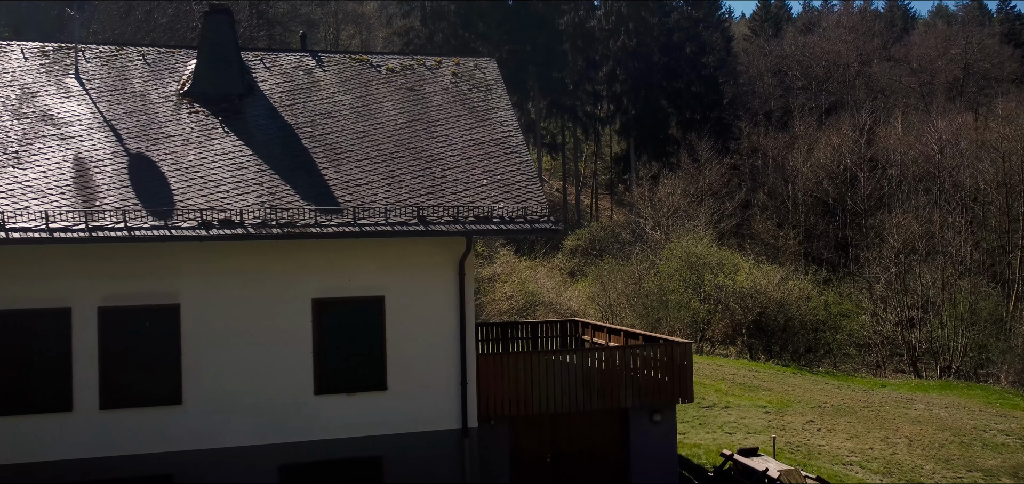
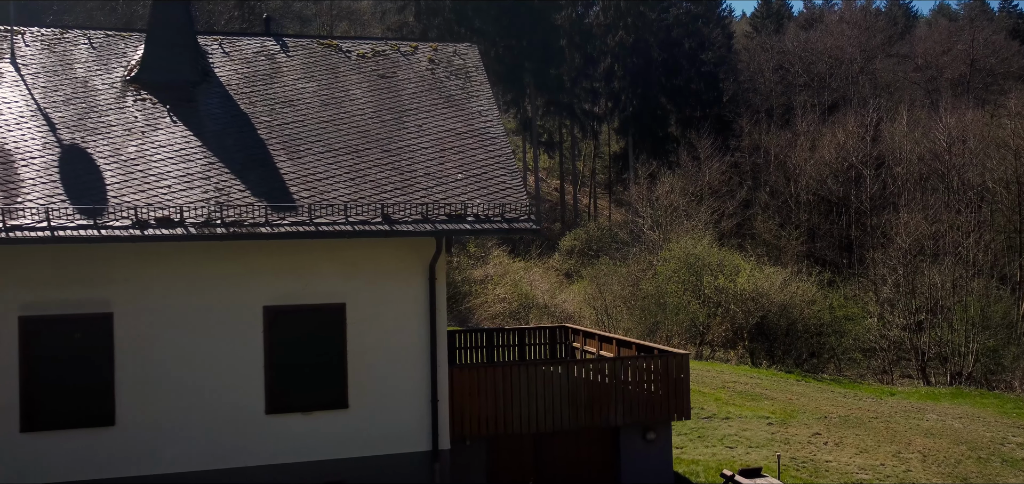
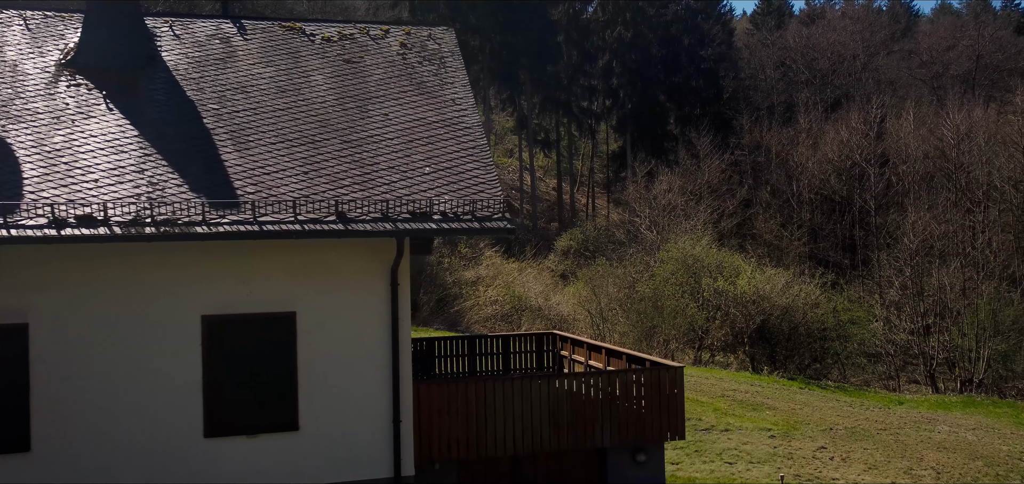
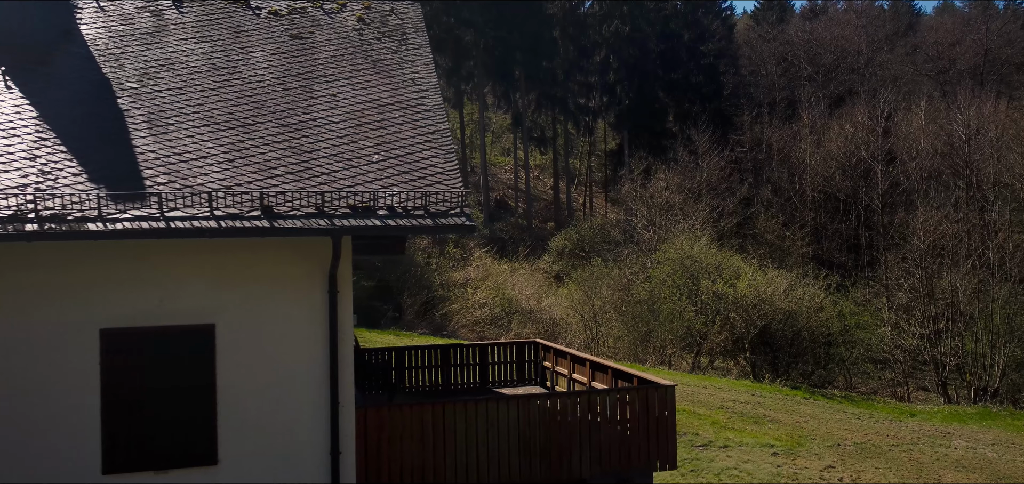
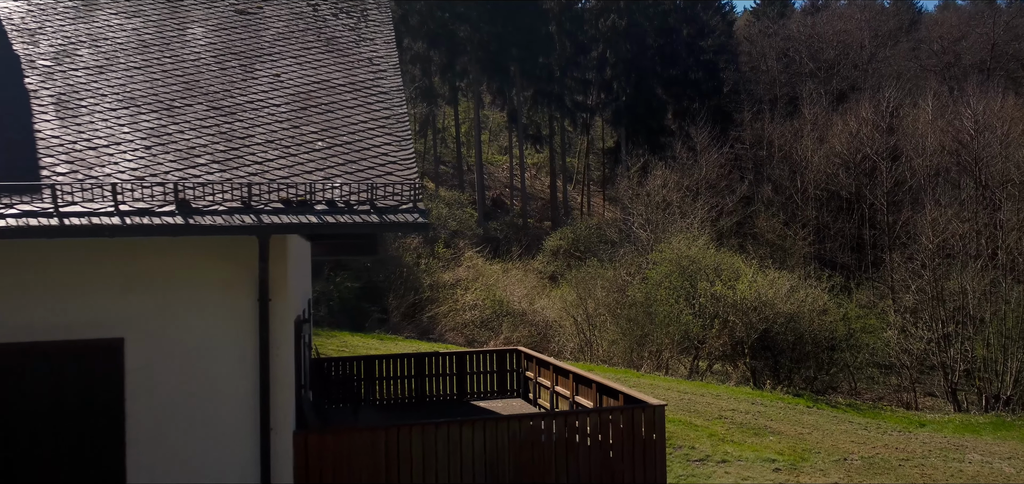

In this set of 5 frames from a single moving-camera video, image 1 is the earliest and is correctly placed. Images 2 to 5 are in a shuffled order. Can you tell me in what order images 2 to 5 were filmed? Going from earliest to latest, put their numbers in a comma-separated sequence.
2, 3, 4, 5
